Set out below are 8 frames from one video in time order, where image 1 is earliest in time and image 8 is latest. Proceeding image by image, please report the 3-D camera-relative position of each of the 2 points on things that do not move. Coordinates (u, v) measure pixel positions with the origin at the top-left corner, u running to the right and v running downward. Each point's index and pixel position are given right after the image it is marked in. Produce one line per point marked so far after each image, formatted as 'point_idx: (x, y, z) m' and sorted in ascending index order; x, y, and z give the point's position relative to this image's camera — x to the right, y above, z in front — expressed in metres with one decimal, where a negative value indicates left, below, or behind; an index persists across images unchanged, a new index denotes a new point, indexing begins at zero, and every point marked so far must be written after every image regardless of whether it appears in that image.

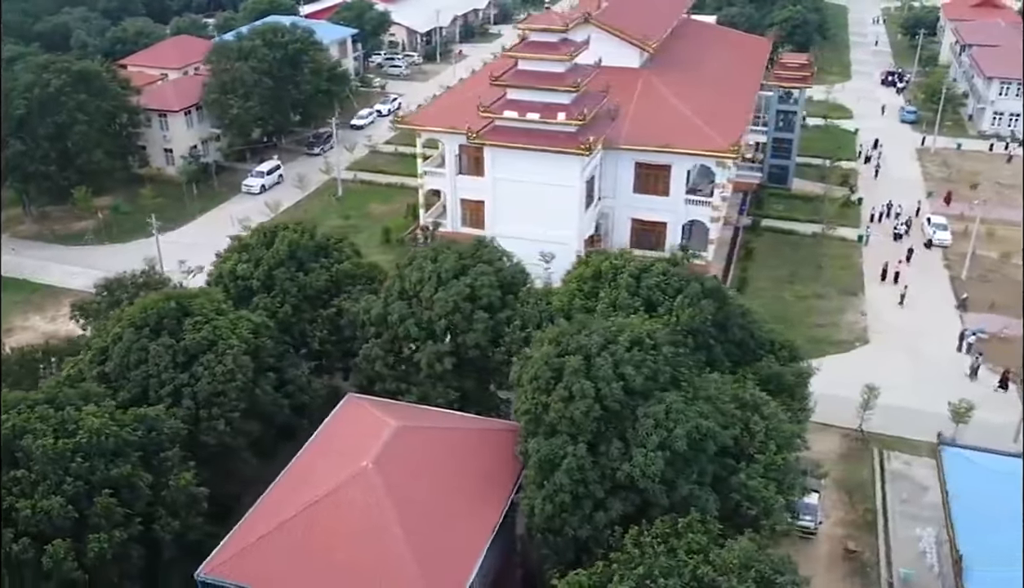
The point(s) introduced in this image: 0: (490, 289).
0: (-0.4, +0.1, +16.2) m
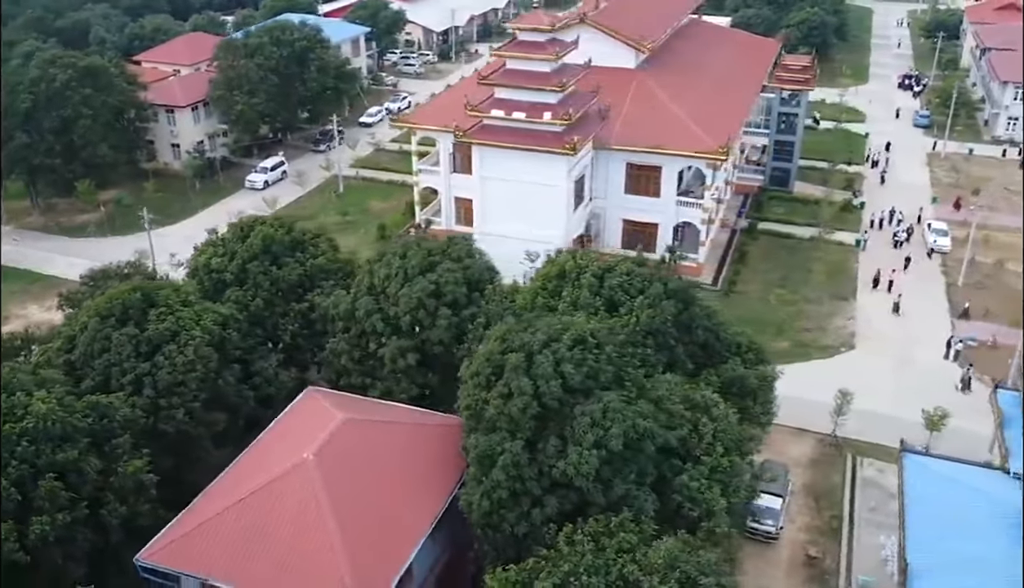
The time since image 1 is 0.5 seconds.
0: (-1.0, +0.2, +16.4) m
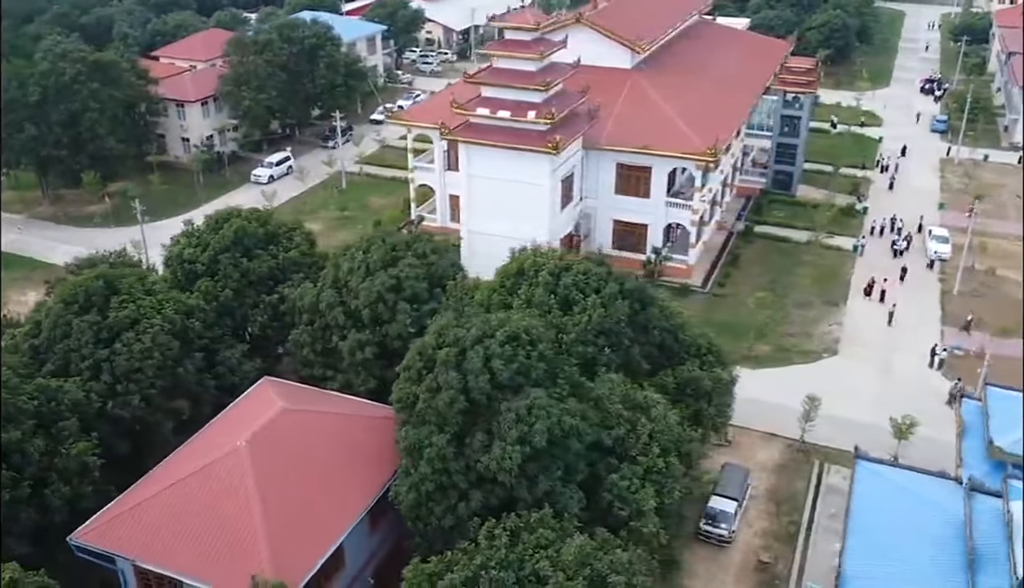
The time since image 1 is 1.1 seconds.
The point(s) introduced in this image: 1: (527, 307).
0: (-1.8, +0.2, +16.5) m
1: (+0.3, -0.2, +15.4) m
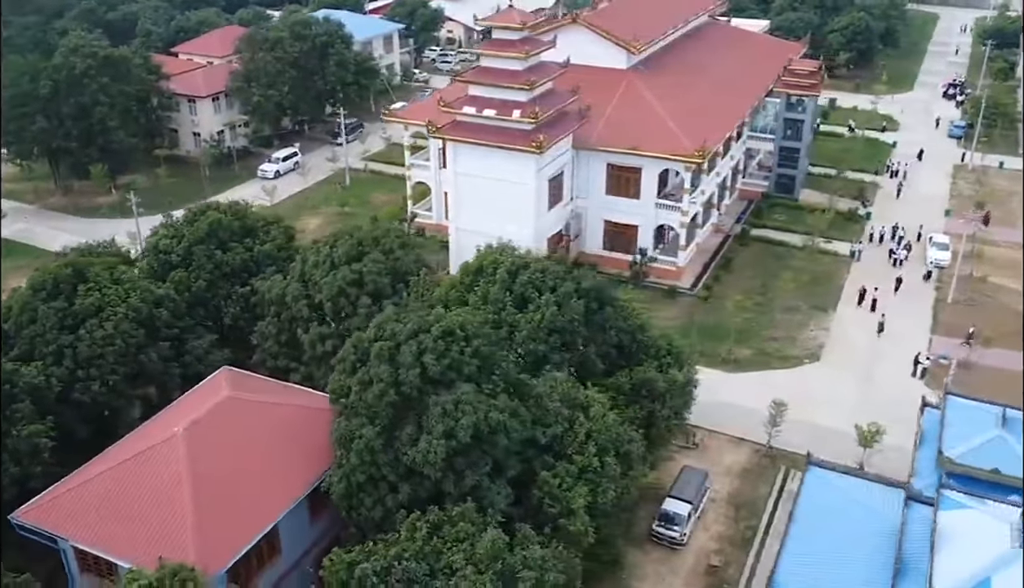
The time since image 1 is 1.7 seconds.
0: (-2.5, +0.3, +16.7) m
1: (-0.5, -0.2, +15.5) m
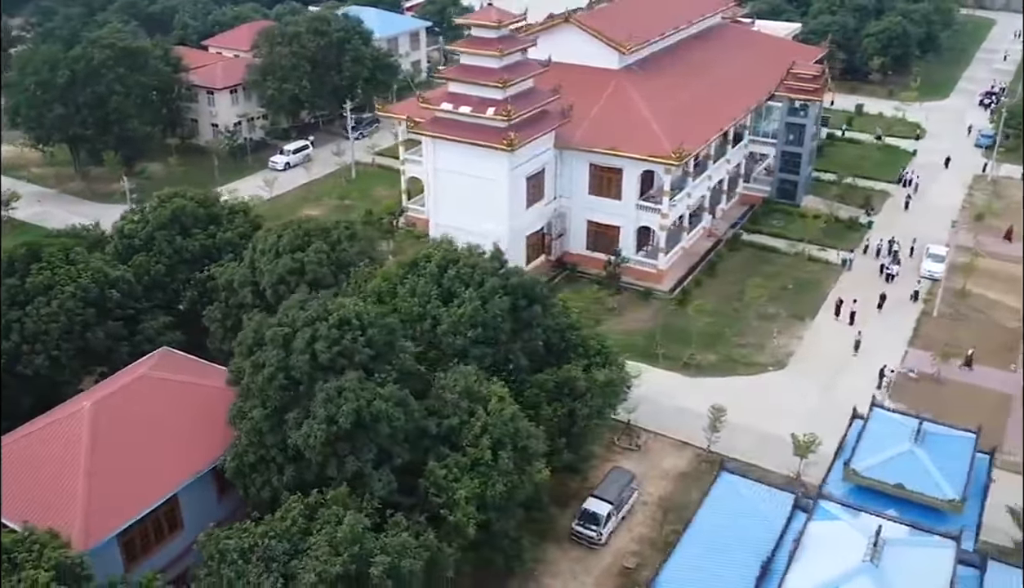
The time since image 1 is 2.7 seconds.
0: (-3.7, +0.5, +17.1) m
1: (-1.8, 0.0, +15.7) m
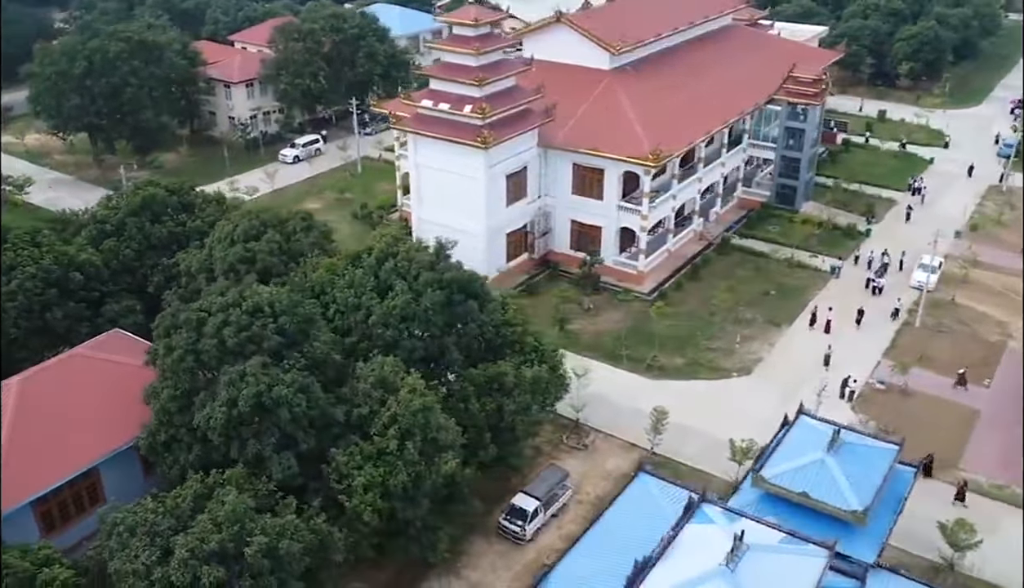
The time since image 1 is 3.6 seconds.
0: (-4.7, +0.8, +17.5) m
1: (-3.0, +0.1, +16.0) m
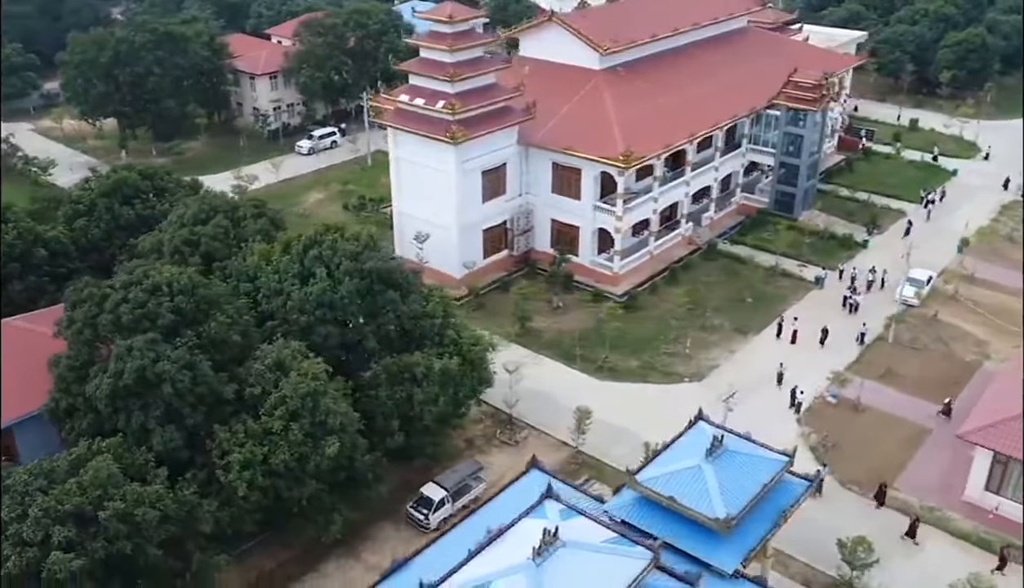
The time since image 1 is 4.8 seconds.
0: (-6.0, +1.1, +18.2) m
1: (-4.5, +0.4, +16.5) m
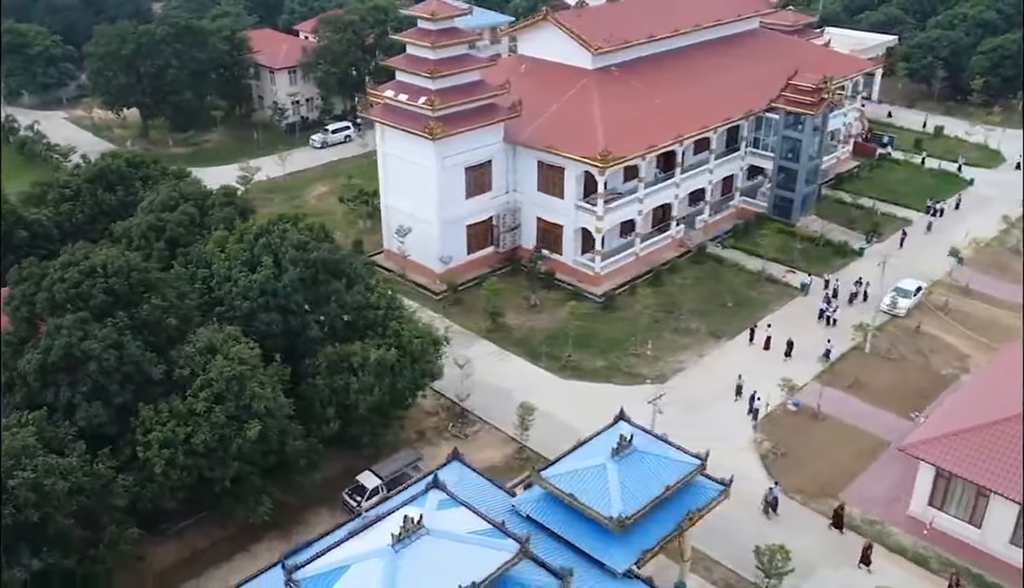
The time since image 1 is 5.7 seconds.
0: (-6.9, +1.4, +18.7) m
1: (-5.5, +0.7, +17.0) m
